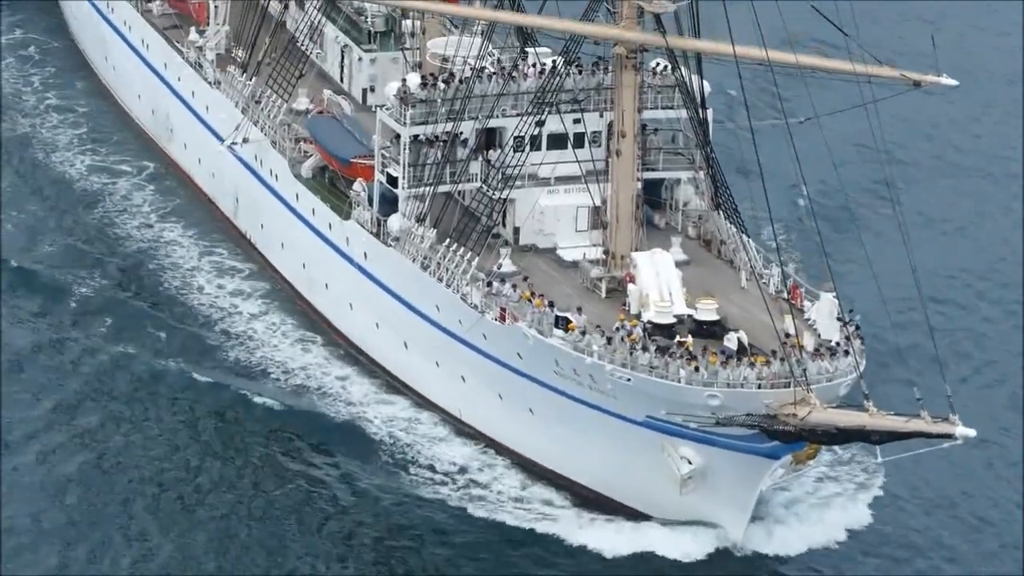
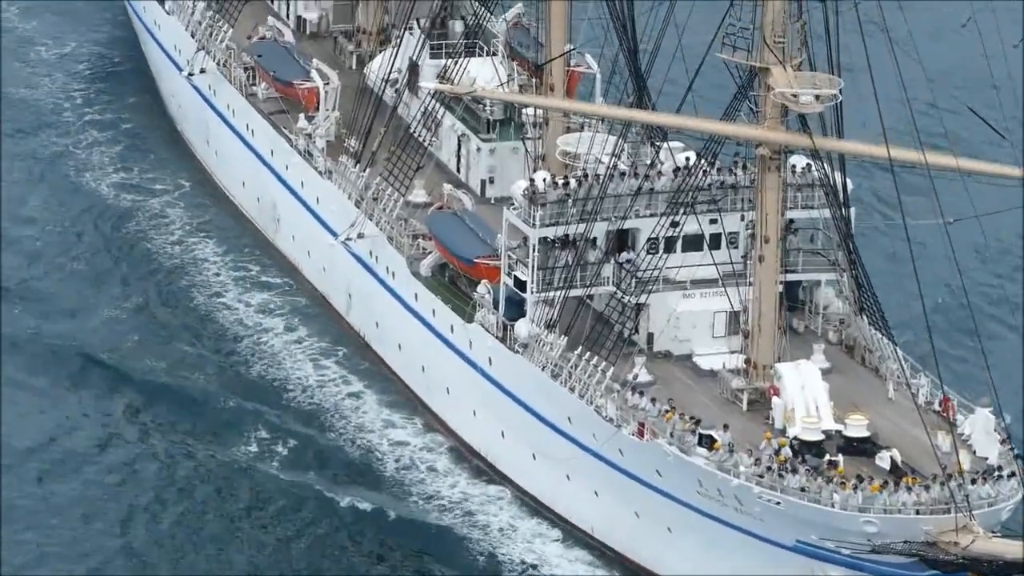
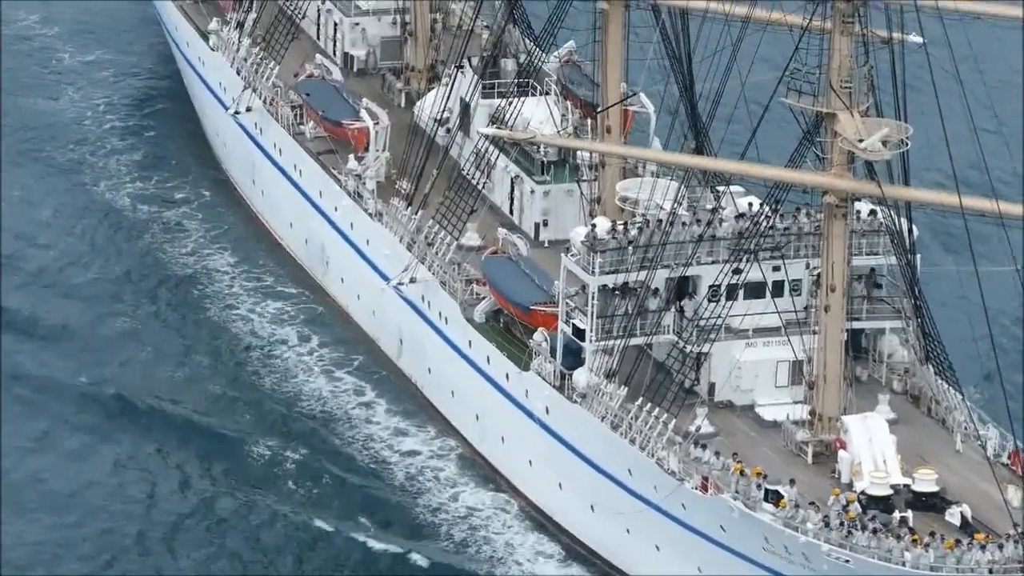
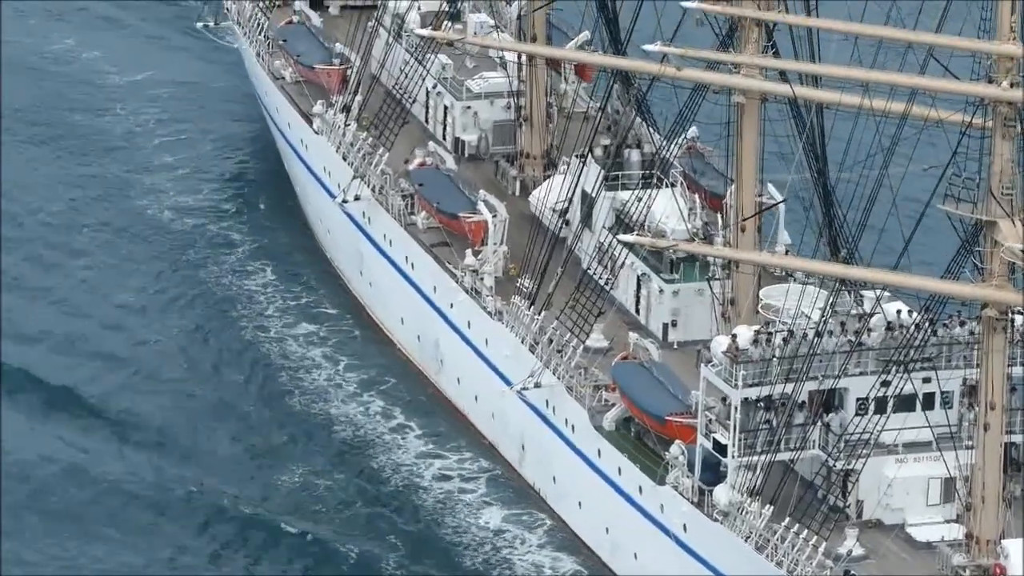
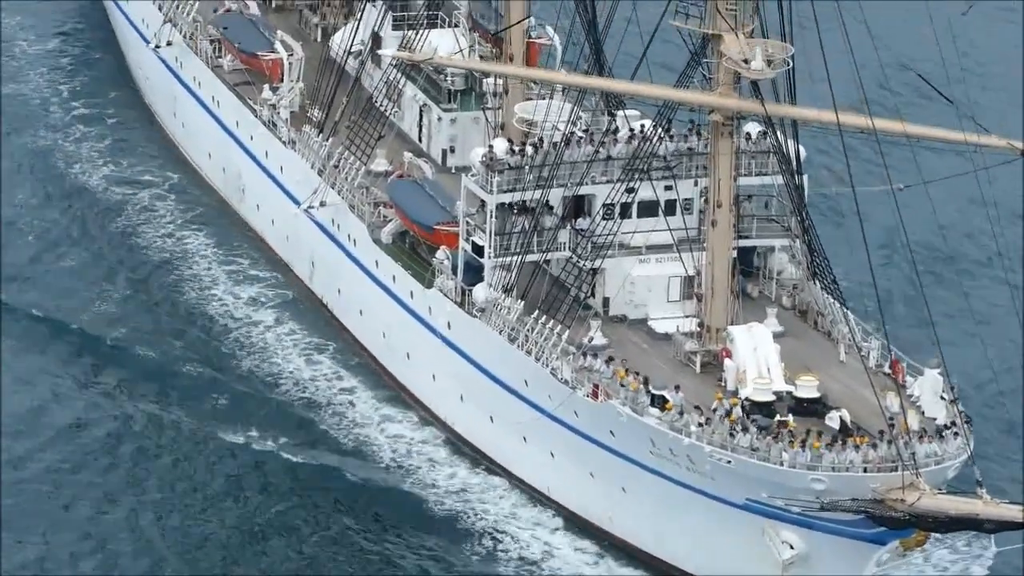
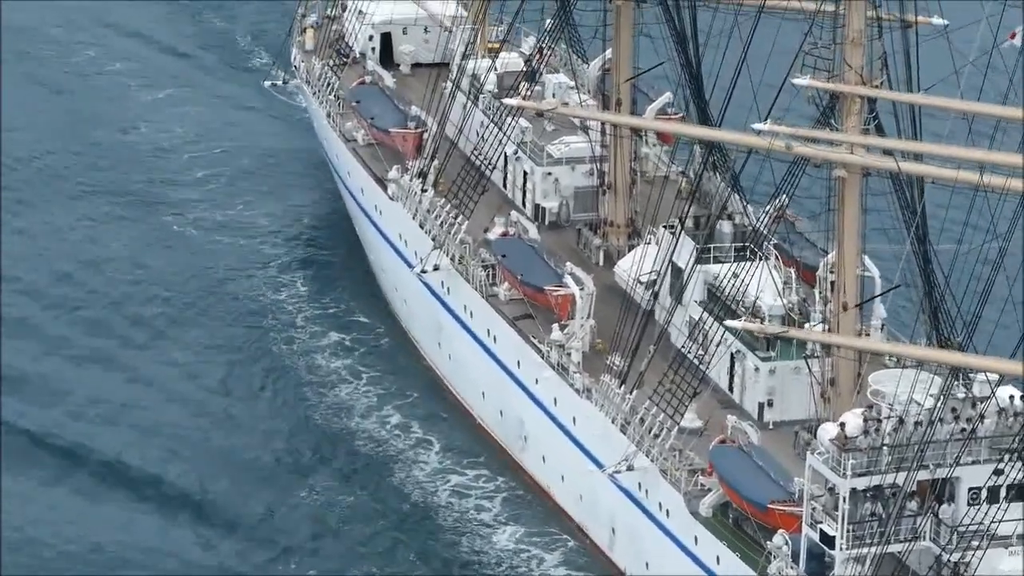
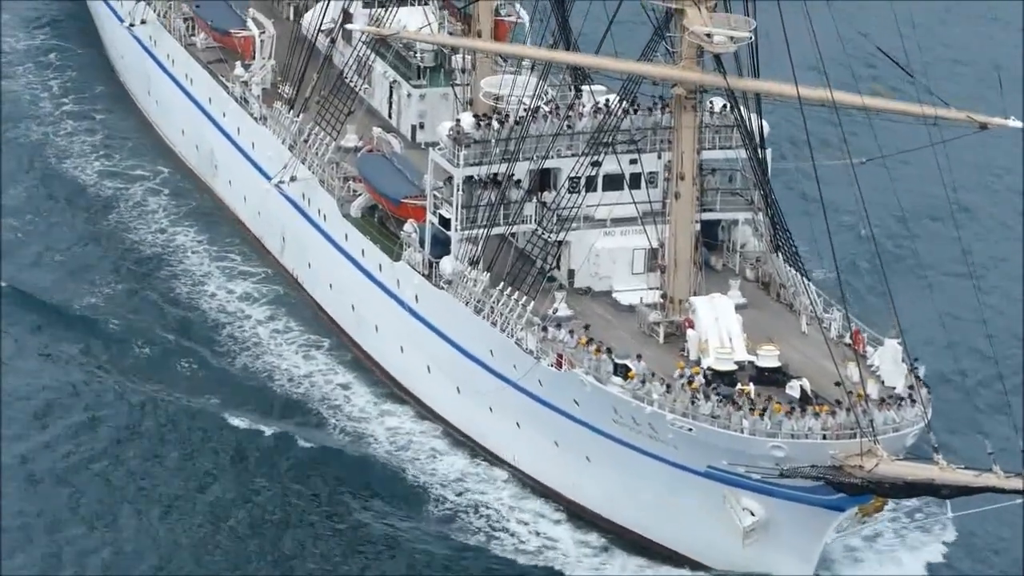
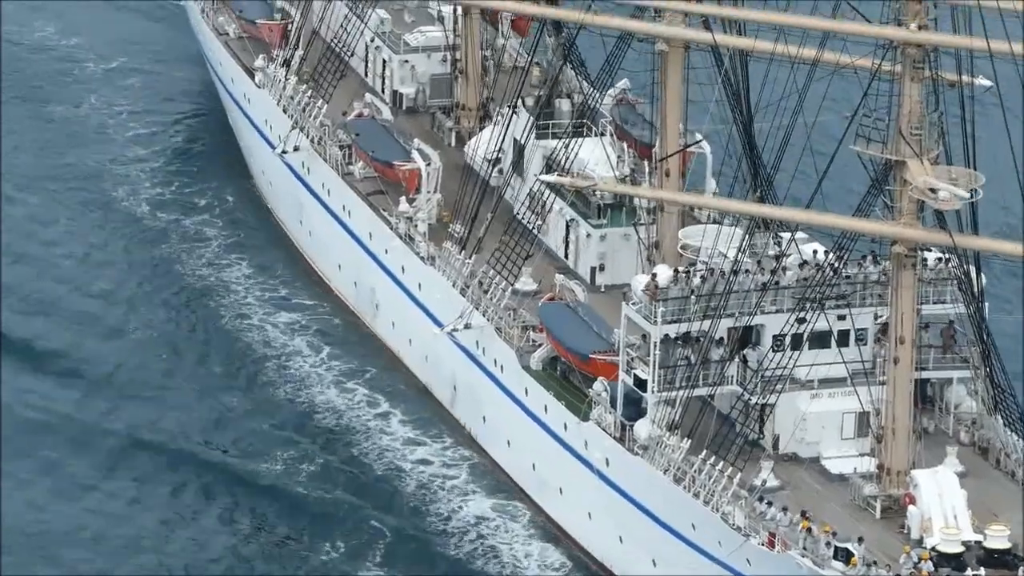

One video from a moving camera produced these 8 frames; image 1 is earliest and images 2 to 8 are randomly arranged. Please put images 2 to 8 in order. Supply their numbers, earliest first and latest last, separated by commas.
7, 5, 2, 3, 8, 4, 6
